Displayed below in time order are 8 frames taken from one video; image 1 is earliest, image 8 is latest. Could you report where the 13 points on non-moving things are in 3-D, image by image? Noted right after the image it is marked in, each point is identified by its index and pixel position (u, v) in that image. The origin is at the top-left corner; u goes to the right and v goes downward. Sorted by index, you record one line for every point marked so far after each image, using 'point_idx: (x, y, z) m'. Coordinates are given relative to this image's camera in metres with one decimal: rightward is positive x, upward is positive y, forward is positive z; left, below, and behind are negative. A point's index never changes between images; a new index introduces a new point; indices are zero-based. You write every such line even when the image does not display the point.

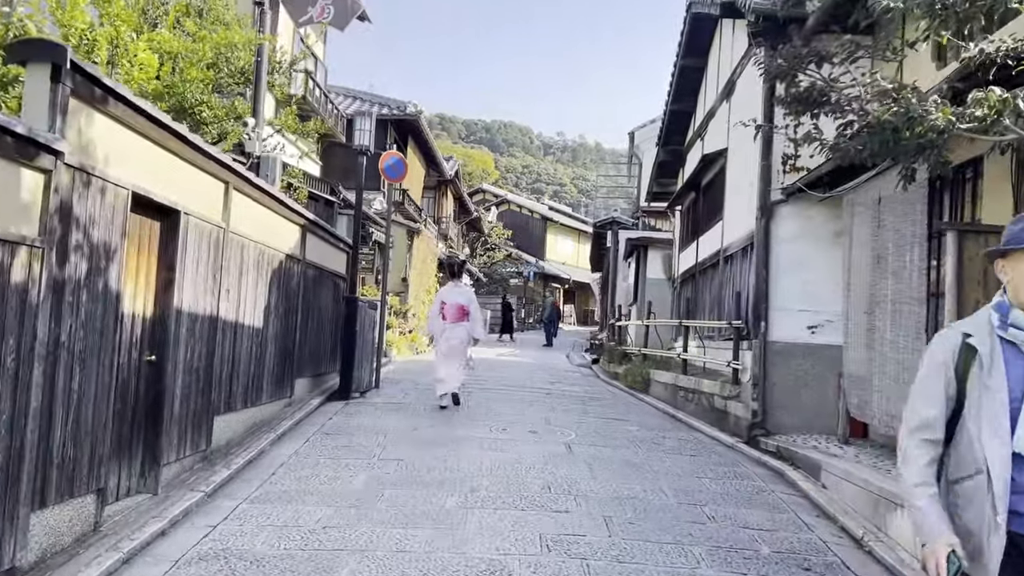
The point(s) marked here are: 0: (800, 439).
0: (+2.6, -1.3, +7.5) m
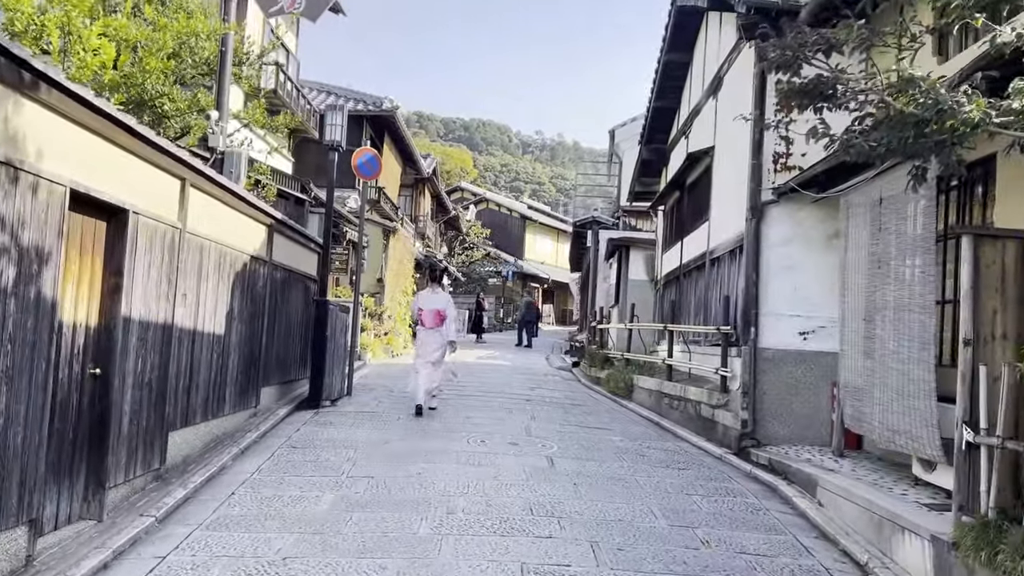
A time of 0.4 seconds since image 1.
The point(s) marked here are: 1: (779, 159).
0: (+2.4, -1.4, +7.2) m
1: (+2.5, +1.2, +7.9) m
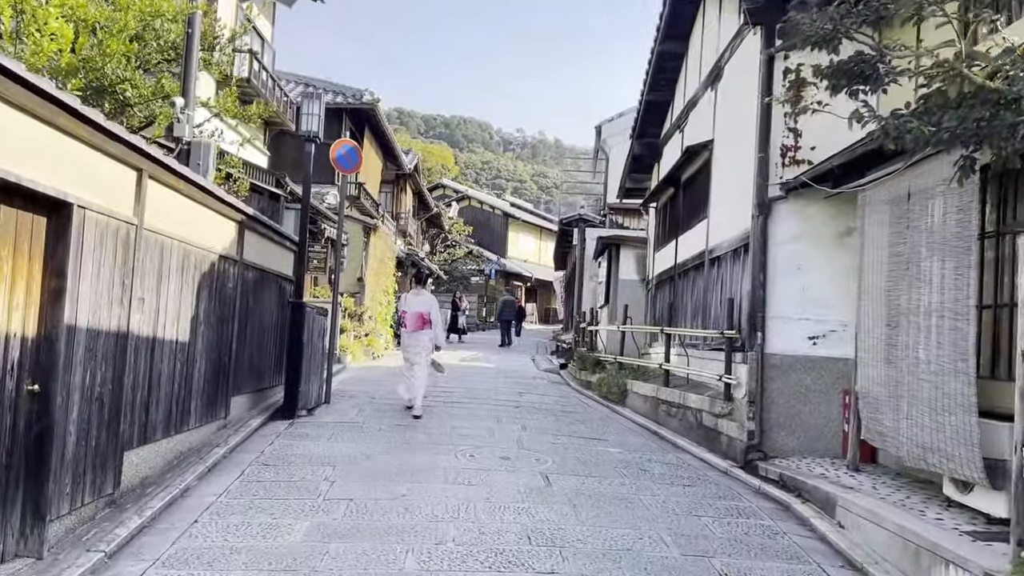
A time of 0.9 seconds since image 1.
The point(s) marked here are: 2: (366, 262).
0: (+2.3, -1.4, +6.7) m
1: (+2.4, +1.2, +7.4) m
2: (-2.9, +0.5, +16.4) m
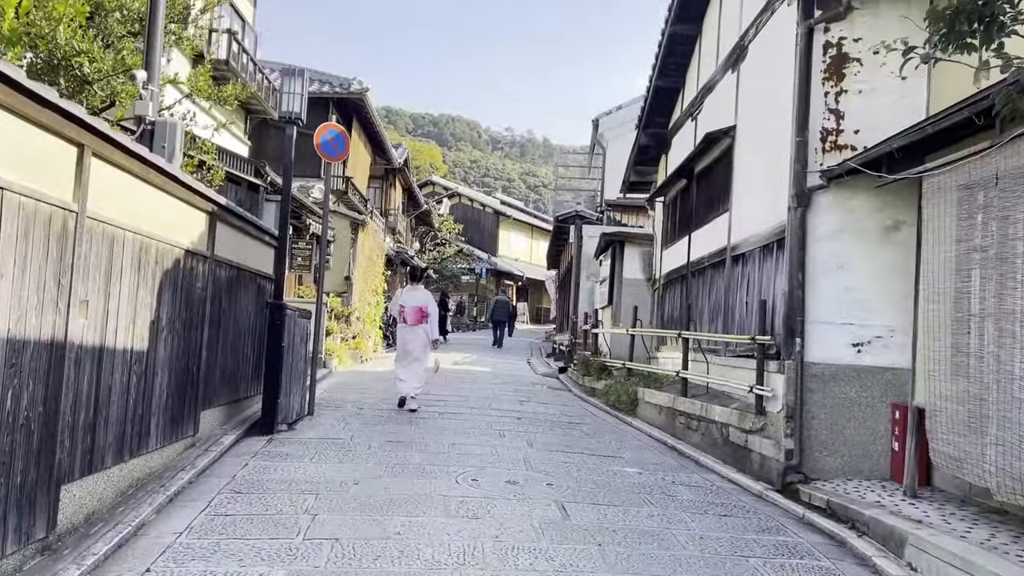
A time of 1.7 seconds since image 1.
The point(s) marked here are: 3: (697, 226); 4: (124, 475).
0: (+2.4, -1.4, +5.9) m
1: (+2.5, +1.2, +6.6) m
2: (-2.9, +0.5, +15.5) m
3: (+2.2, +0.7, +9.9) m
4: (-2.3, -1.1, +5.1) m
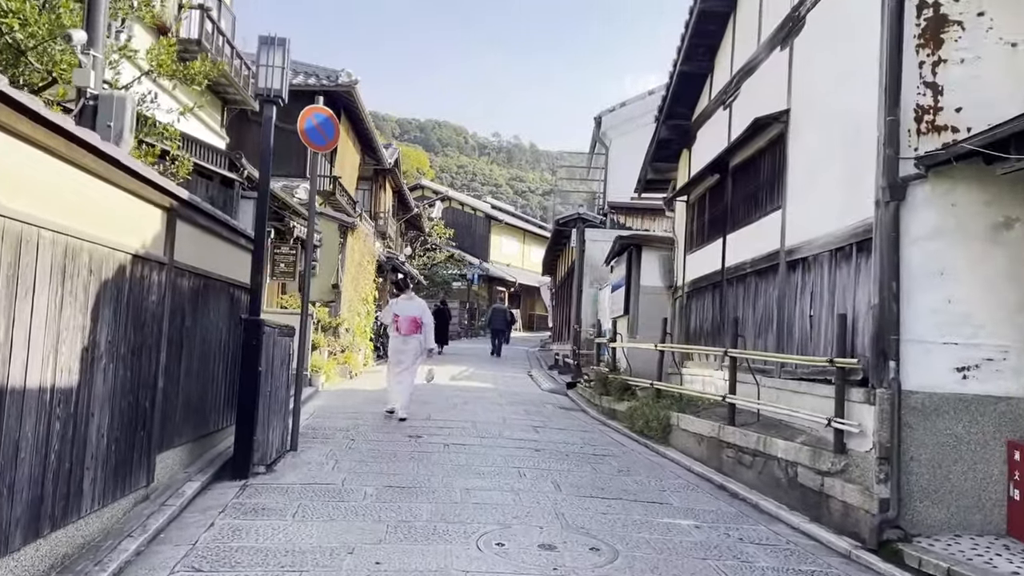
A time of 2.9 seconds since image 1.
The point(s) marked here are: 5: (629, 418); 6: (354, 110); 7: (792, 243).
0: (+2.6, -1.5, +4.7) m
1: (+2.6, +1.1, +5.4) m
2: (-2.9, +0.4, +14.2) m
3: (+2.3, +0.6, +8.7) m
4: (-2.1, -1.2, +3.8) m
5: (+1.3, -1.4, +9.1) m
6: (-3.1, +3.5, +16.7) m
7: (+2.3, +0.4, +7.0) m
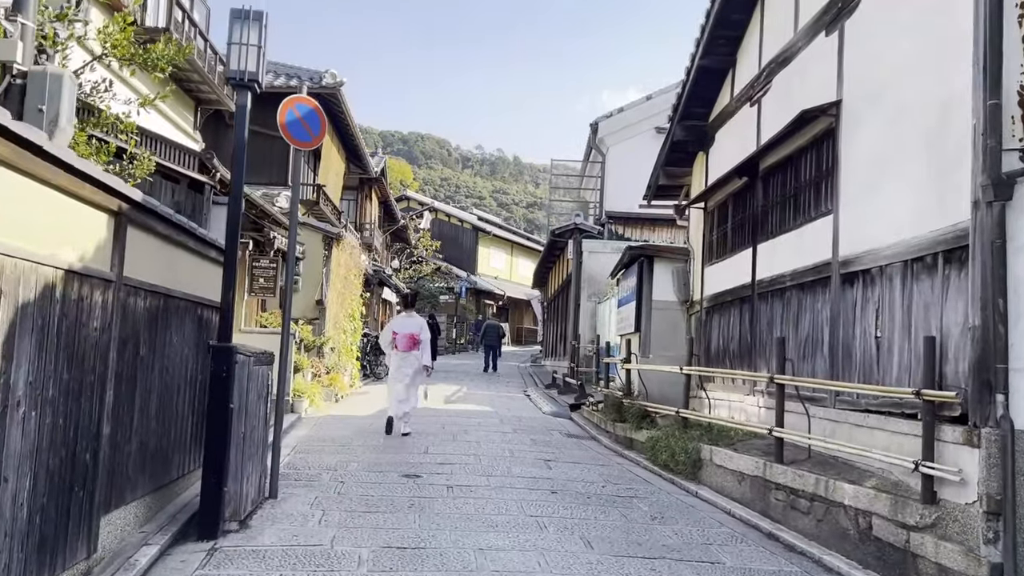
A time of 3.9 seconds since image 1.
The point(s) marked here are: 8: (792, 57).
0: (+2.7, -1.6, +3.8) m
1: (+2.8, +1.0, +4.5) m
2: (-2.9, +0.1, +13.2) m
3: (+2.4, +0.5, +7.8) m
4: (-1.9, -1.3, +2.8) m
5: (+1.3, -1.6, +8.1) m
6: (-3.2, +3.2, +15.8) m
7: (+2.4, +0.3, +6.1) m
8: (+2.5, +2.0, +7.5) m
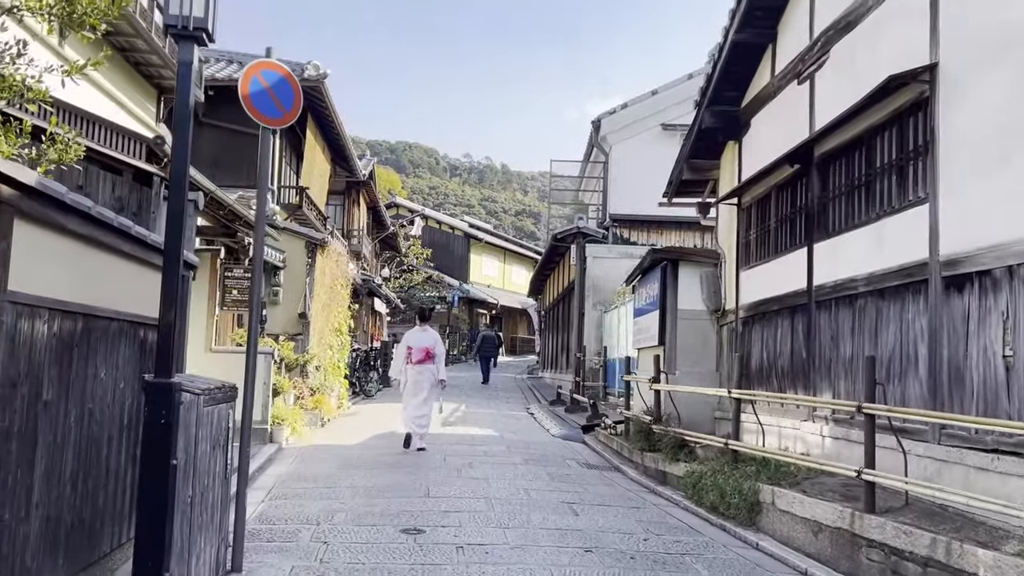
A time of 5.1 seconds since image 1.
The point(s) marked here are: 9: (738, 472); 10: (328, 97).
0: (+2.9, -1.6, +2.5) m
1: (+2.9, +1.0, +3.3) m
2: (-2.9, 0.0, +11.9) m
3: (+2.5, +0.4, +6.6) m
4: (-1.7, -1.4, +1.5) m
5: (+1.5, -1.6, +6.9) m
6: (-3.3, +3.0, +14.5) m
7: (+2.6, +0.2, +4.9) m
8: (+2.6, +2.0, +6.3) m
9: (+1.7, -1.4, +6.5) m
10: (-3.0, +3.1, +13.7) m
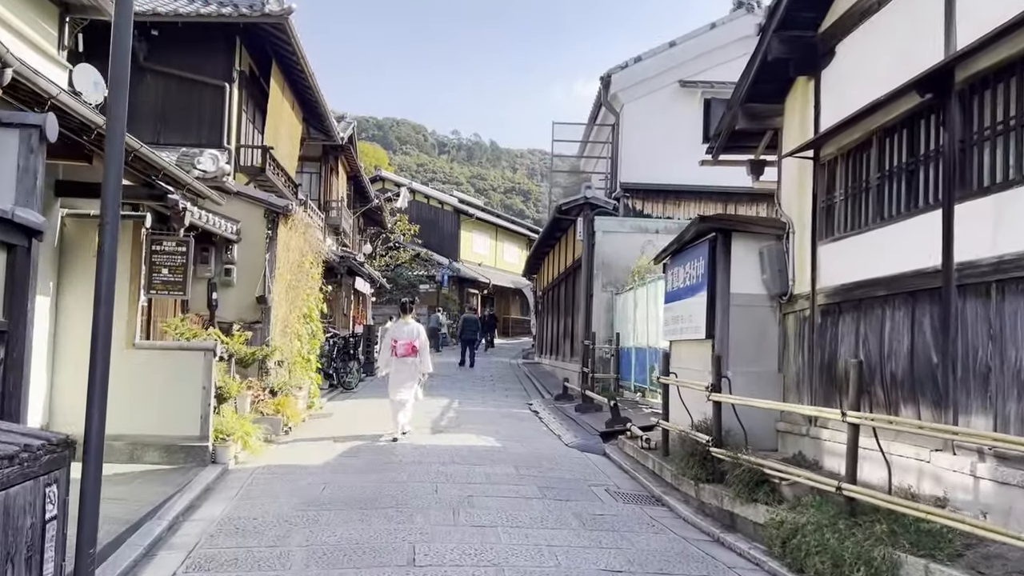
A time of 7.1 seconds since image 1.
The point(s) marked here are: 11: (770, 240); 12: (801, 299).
0: (+3.1, -1.6, +0.6) m
1: (+3.1, +1.0, +1.3) m
2: (-2.8, +0.2, +9.9) m
3: (+2.6, +0.6, +4.6) m
4: (-1.6, -1.4, -0.5) m
5: (+1.6, -1.5, +4.9) m
6: (-3.3, +3.4, +12.3) m
7: (+2.7, +0.3, +2.9) m
8: (+2.7, +2.1, +4.2) m
9: (+1.8, -1.3, +4.5) m
10: (-2.9, +3.4, +11.5) m
11: (+2.3, +0.4, +7.6) m
12: (+2.4, -0.1, +7.1) m
